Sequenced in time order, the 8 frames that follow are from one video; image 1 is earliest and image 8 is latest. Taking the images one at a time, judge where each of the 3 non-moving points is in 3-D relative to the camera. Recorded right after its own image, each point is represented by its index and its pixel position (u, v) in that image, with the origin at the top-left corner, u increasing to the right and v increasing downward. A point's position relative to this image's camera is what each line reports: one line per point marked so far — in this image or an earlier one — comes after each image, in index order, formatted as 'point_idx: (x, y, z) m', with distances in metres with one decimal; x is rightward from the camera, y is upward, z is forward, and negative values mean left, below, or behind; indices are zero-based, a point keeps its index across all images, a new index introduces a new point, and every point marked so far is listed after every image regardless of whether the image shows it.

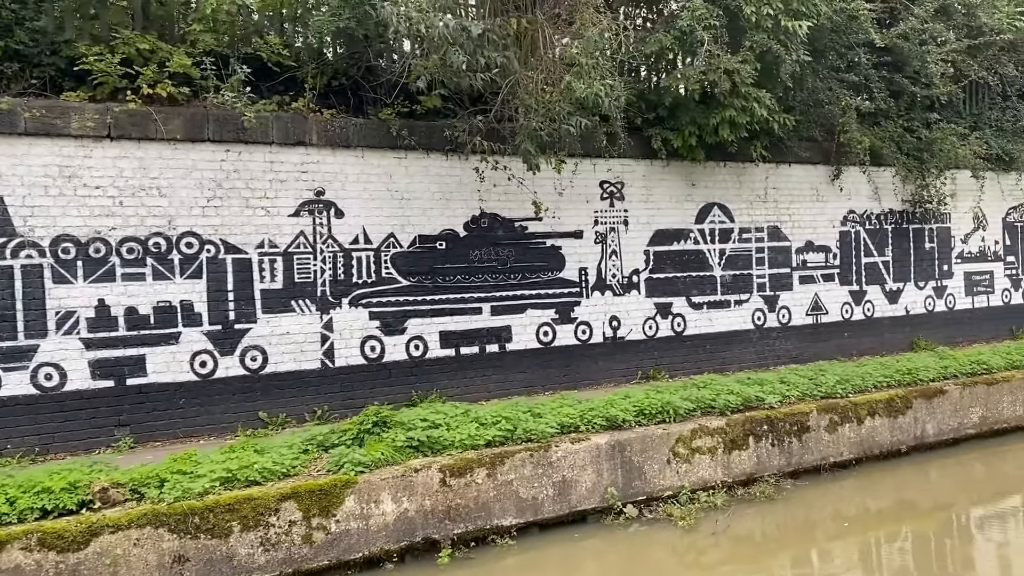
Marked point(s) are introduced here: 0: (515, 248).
0: (0.0, +0.3, +7.3) m
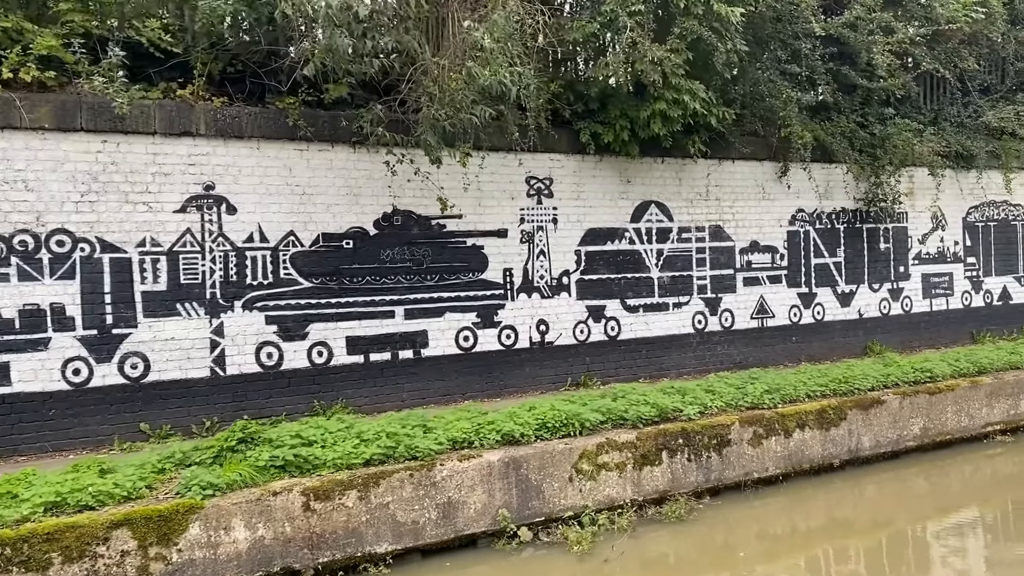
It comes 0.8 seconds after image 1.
0: (-0.6, +0.3, +6.9) m
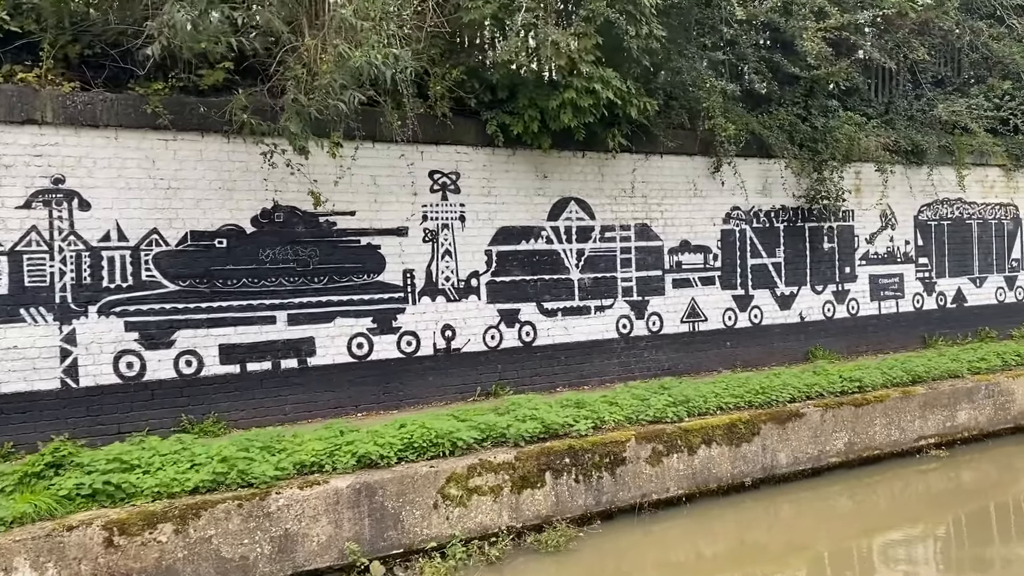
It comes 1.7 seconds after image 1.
0: (-1.4, +0.3, +6.3) m
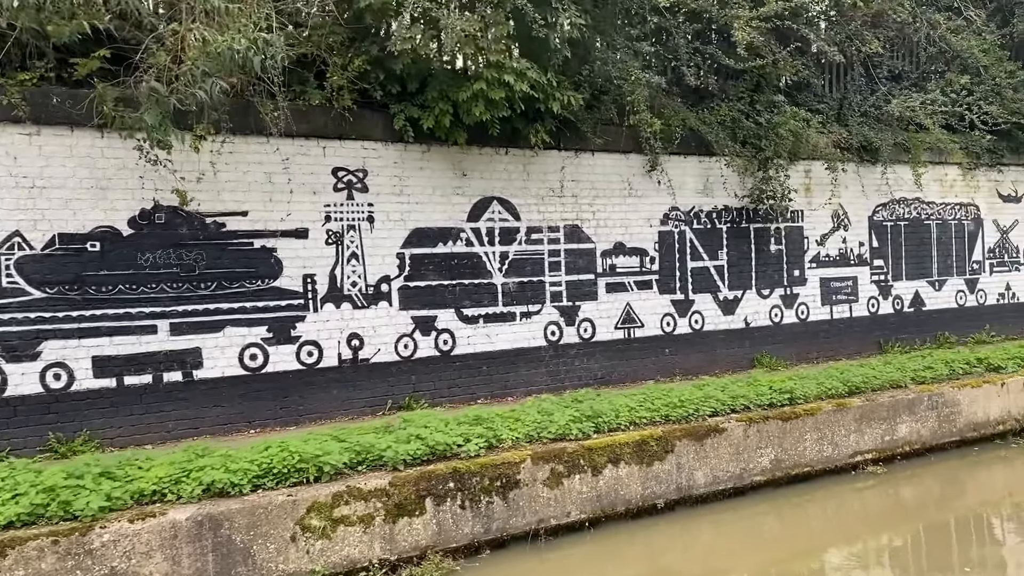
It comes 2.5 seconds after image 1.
0: (-2.0, +0.2, +5.9) m
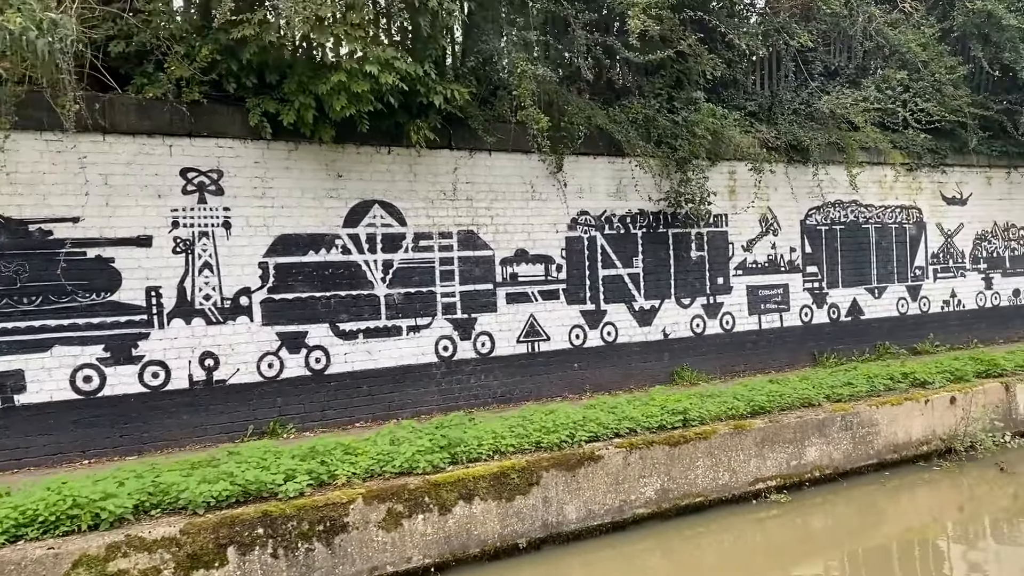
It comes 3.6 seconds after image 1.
0: (-2.8, +0.2, +5.2) m
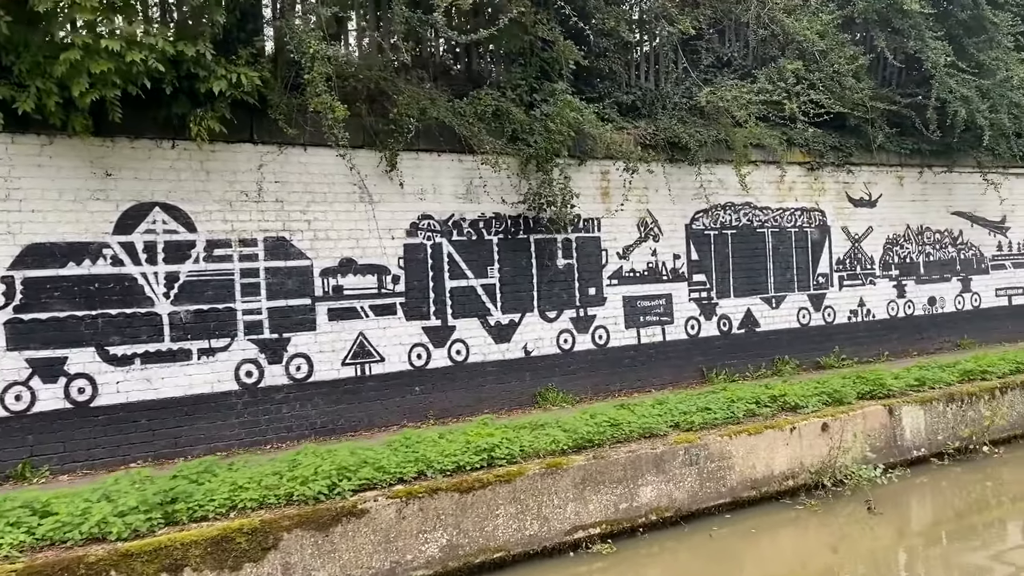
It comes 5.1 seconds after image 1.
0: (-4.0, +0.1, +4.3) m
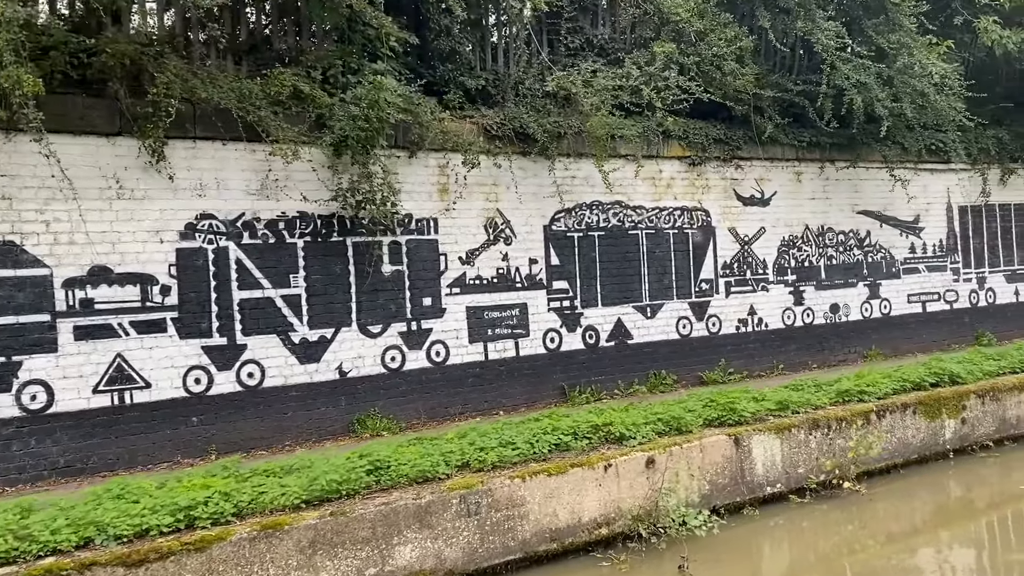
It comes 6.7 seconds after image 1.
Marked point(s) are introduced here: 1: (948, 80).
0: (-5.2, 0.0, +3.3) m
1: (+4.0, +1.9, +8.3) m
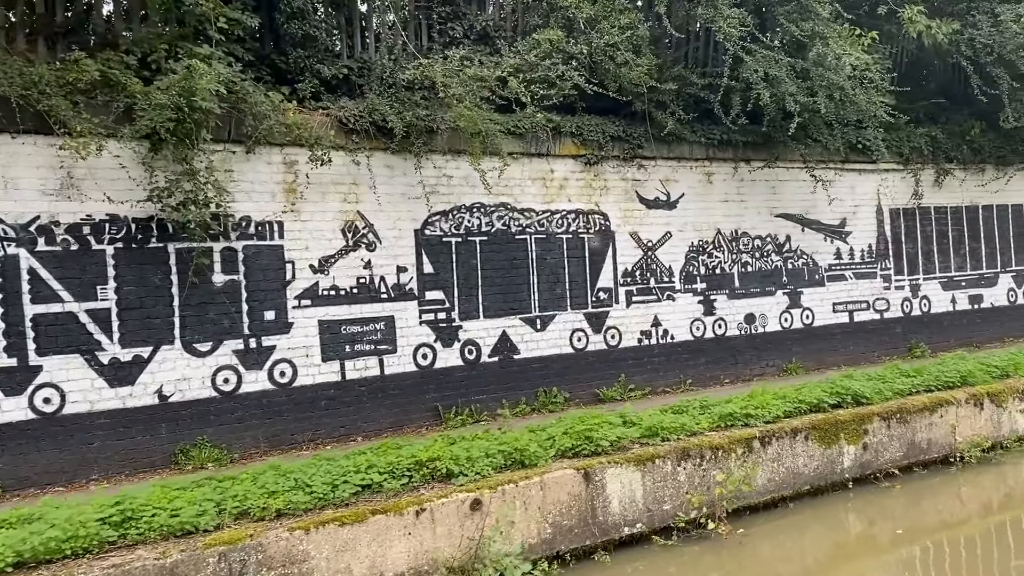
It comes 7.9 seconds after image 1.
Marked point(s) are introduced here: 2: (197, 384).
0: (-6.1, -0.1, +2.5) m
1: (+3.1, +1.9, +7.7) m
2: (-2.0, -0.6, +5.6) m
